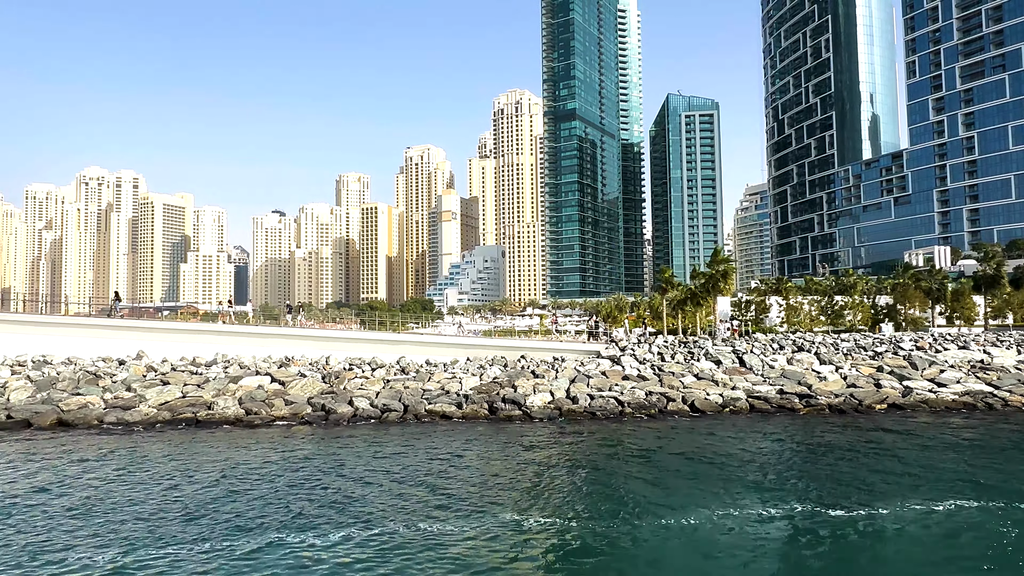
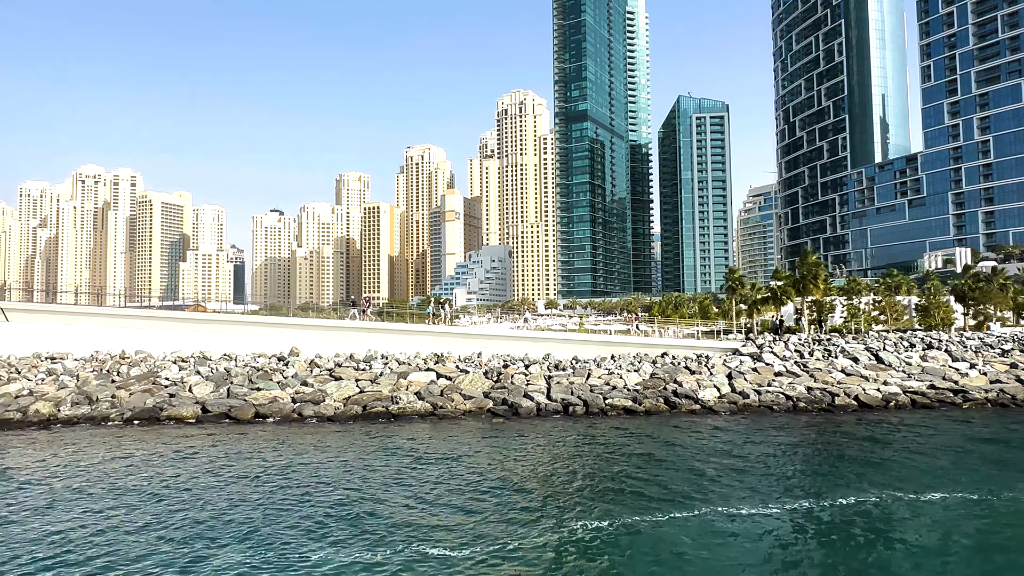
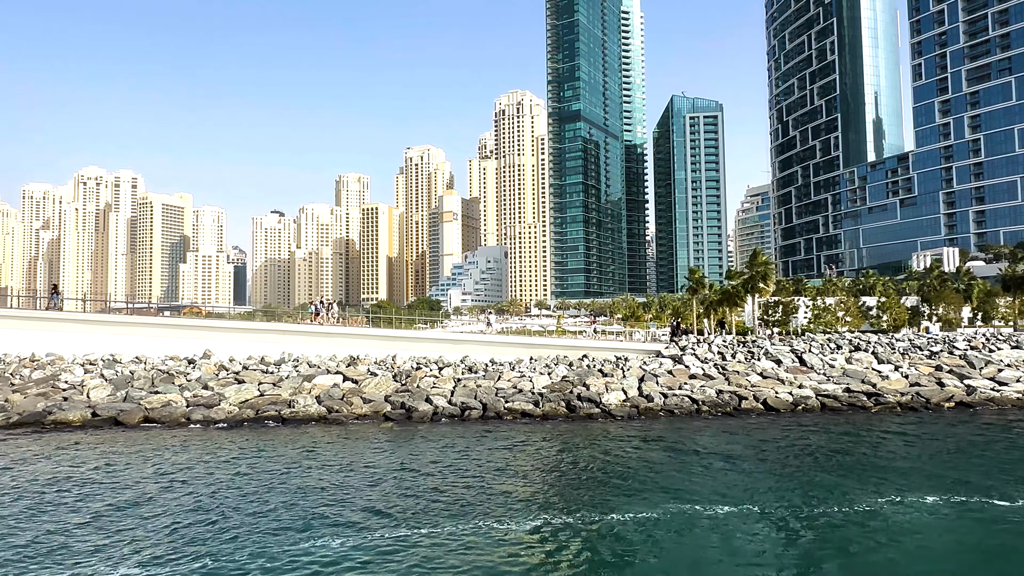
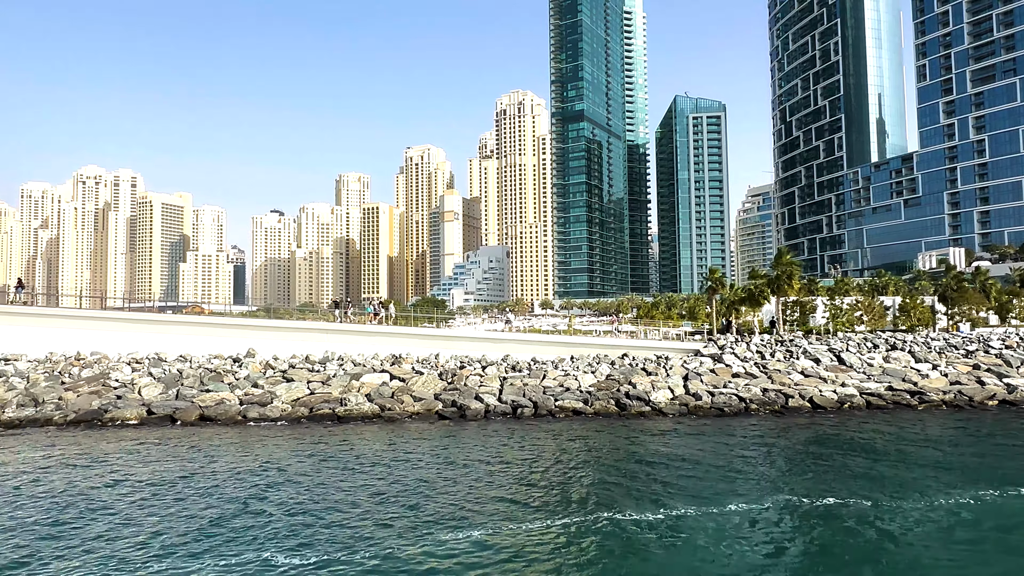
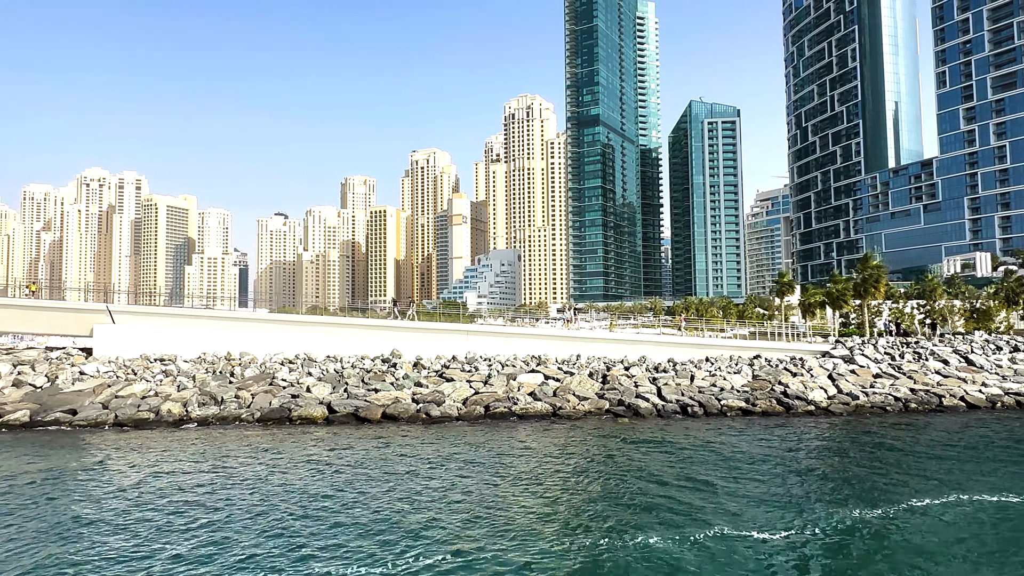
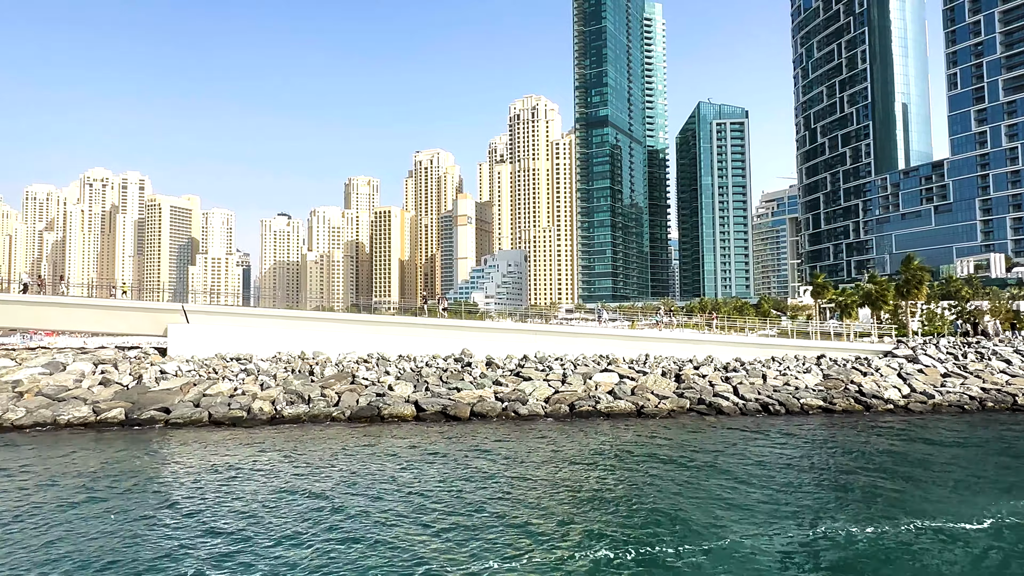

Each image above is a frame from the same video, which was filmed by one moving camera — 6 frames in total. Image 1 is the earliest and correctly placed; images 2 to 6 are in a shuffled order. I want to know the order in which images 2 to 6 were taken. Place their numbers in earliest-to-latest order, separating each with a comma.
3, 4, 2, 5, 6
